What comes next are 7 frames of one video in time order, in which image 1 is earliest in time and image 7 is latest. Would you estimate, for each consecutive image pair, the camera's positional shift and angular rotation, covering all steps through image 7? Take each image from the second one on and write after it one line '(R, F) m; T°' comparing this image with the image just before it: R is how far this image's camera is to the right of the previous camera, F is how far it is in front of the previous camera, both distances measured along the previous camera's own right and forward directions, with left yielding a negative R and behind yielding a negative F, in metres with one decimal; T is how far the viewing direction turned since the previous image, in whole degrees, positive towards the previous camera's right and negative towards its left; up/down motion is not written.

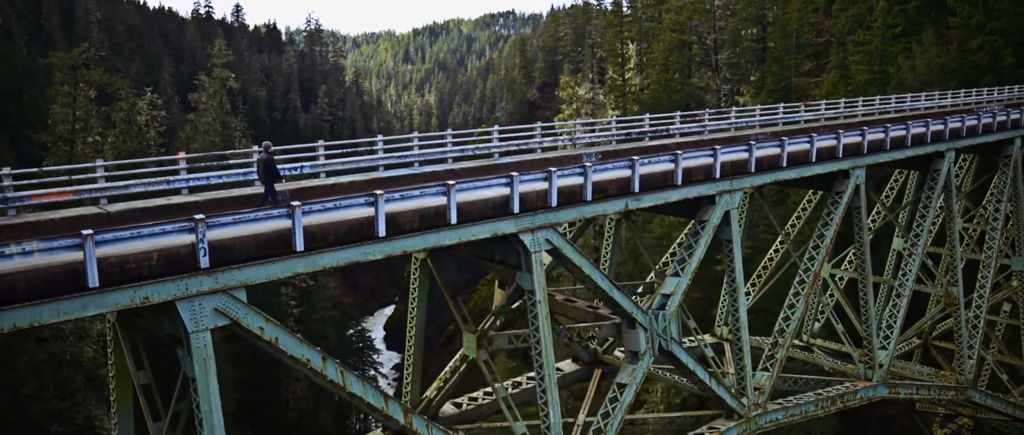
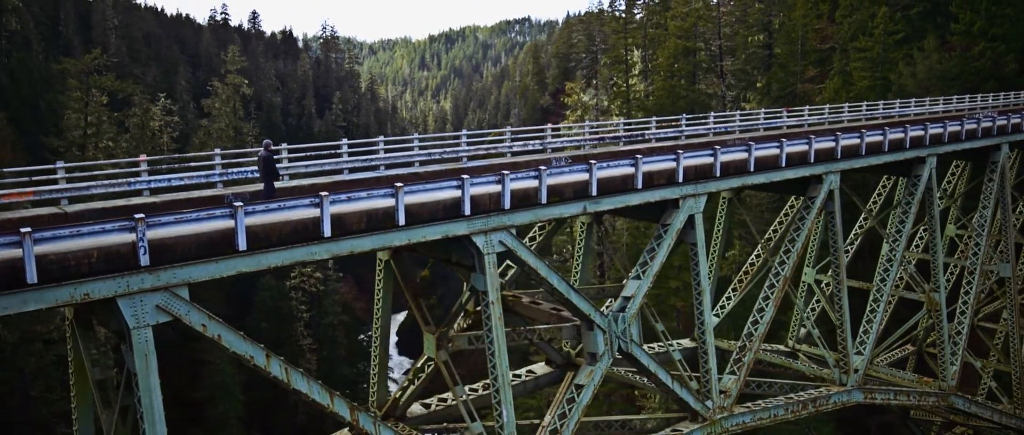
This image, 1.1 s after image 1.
(+0.9, -0.2) m; -1°
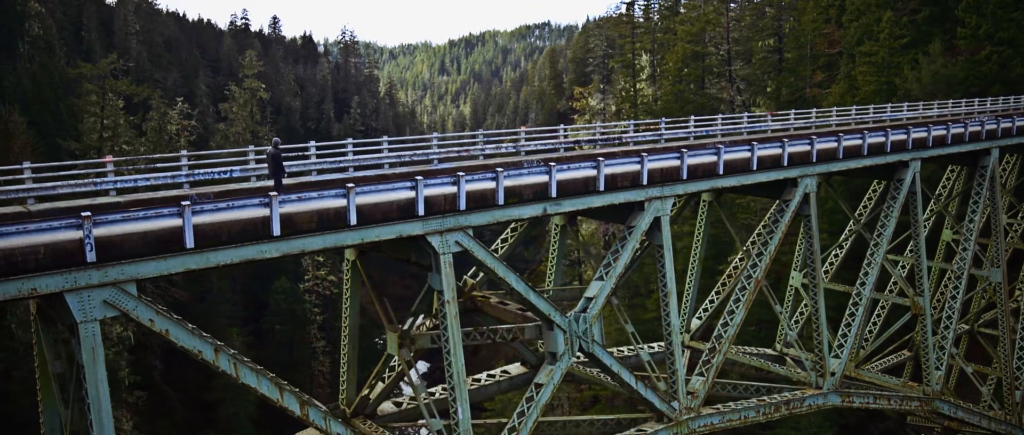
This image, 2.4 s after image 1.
(+1.0, -0.2) m; -1°
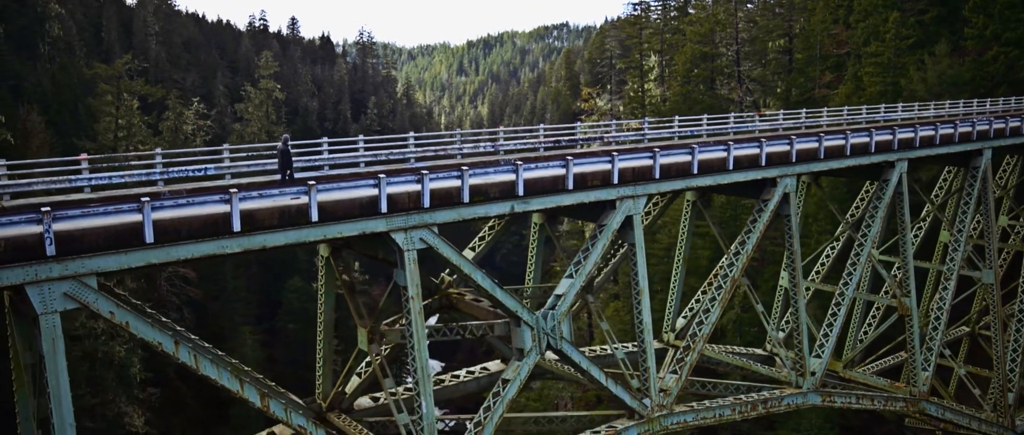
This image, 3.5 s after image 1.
(+0.8, -0.2) m; -1°
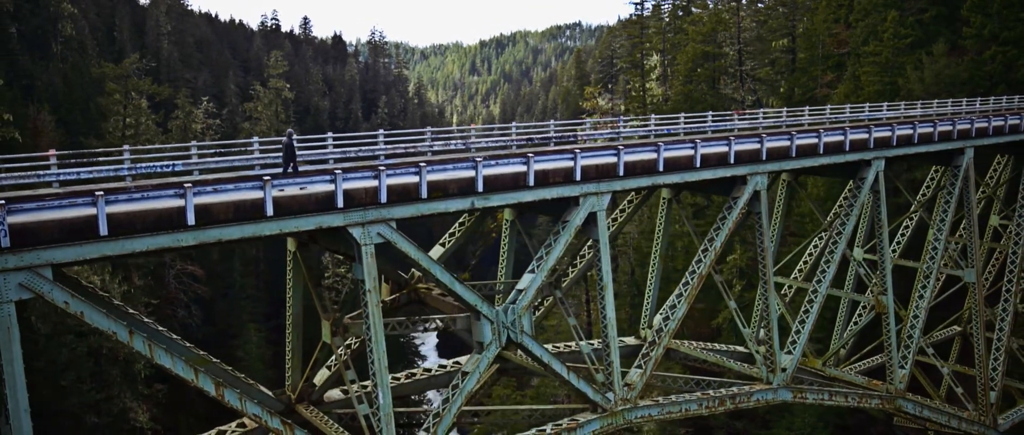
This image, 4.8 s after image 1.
(+0.9, -0.3) m; -1°
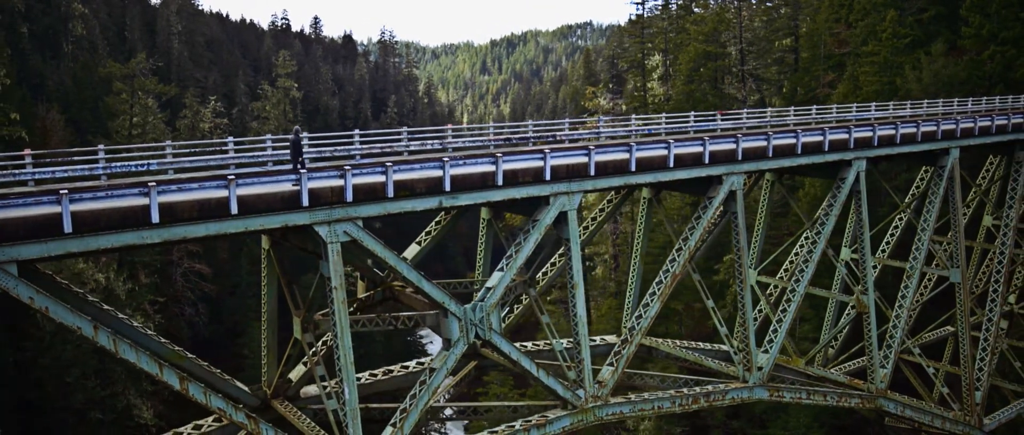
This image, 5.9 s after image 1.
(+0.8, -0.2) m; -1°
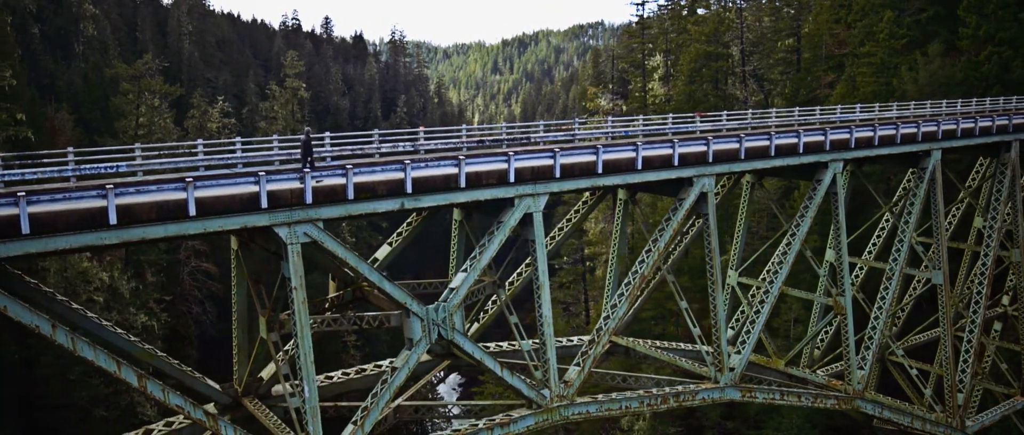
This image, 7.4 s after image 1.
(+0.9, -0.2) m; -1°
